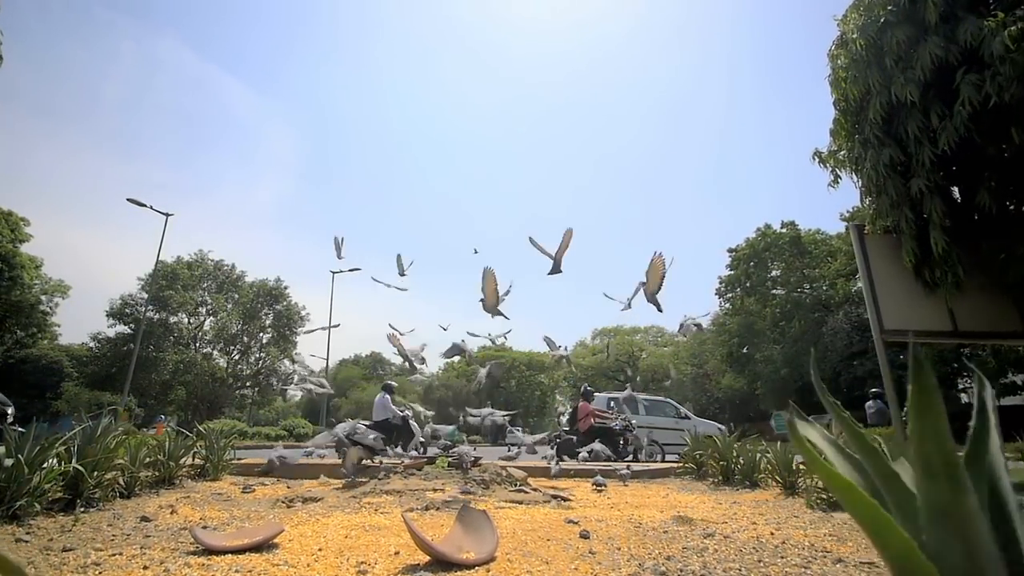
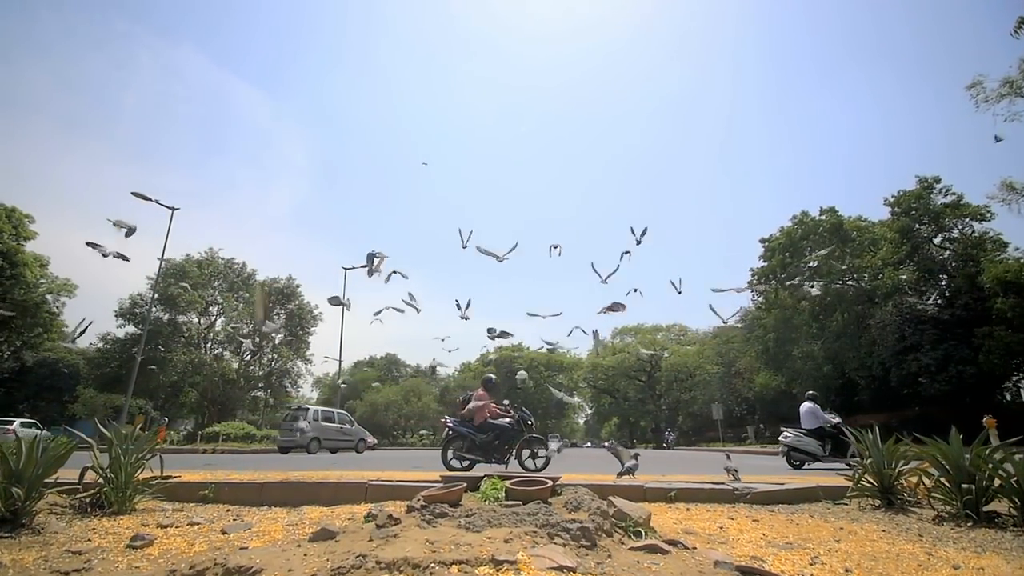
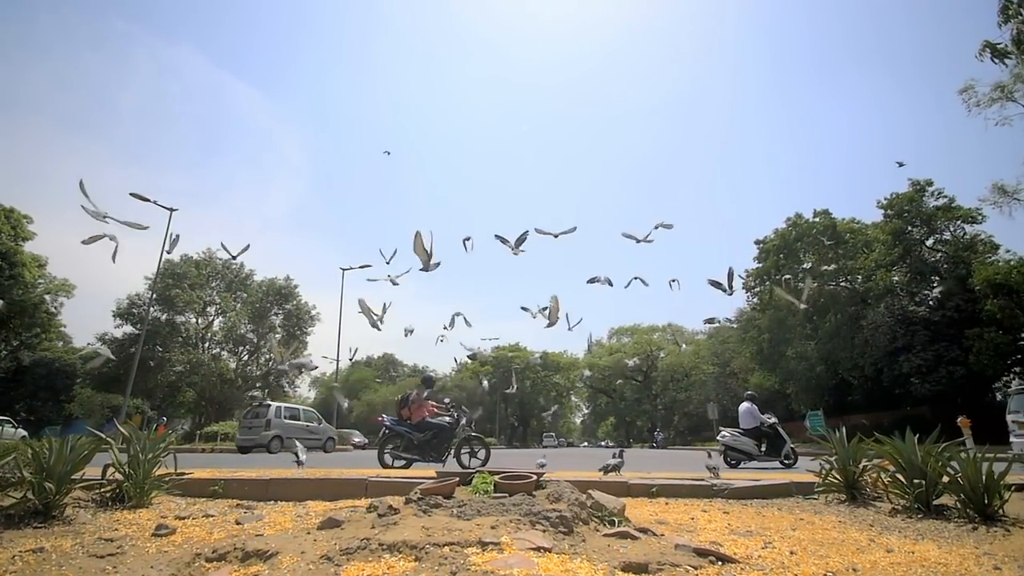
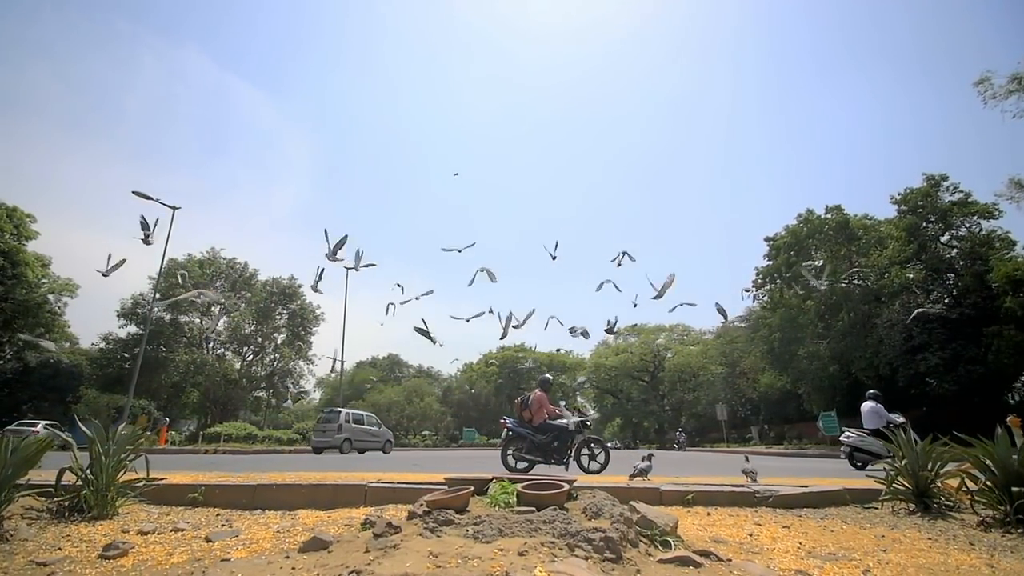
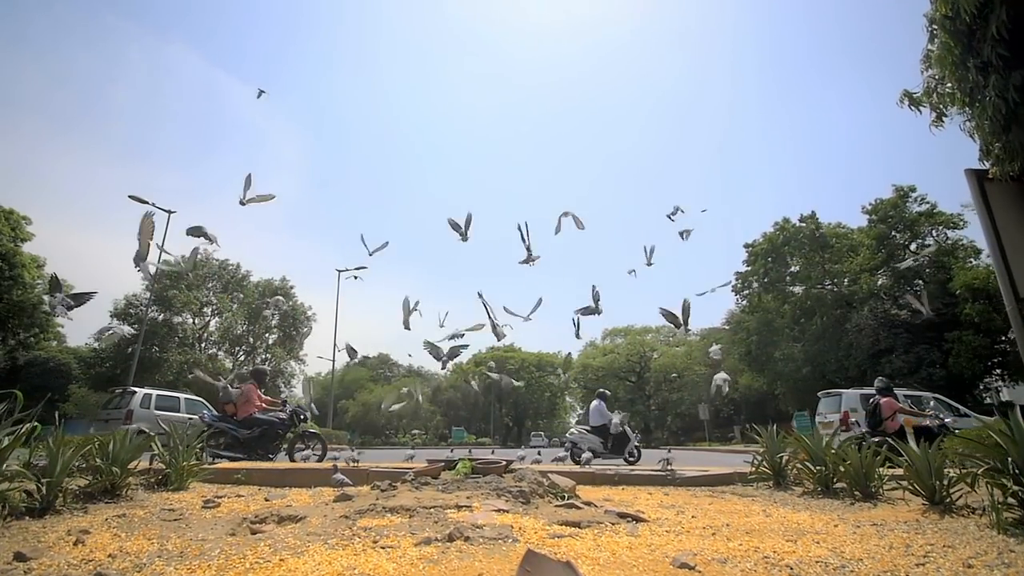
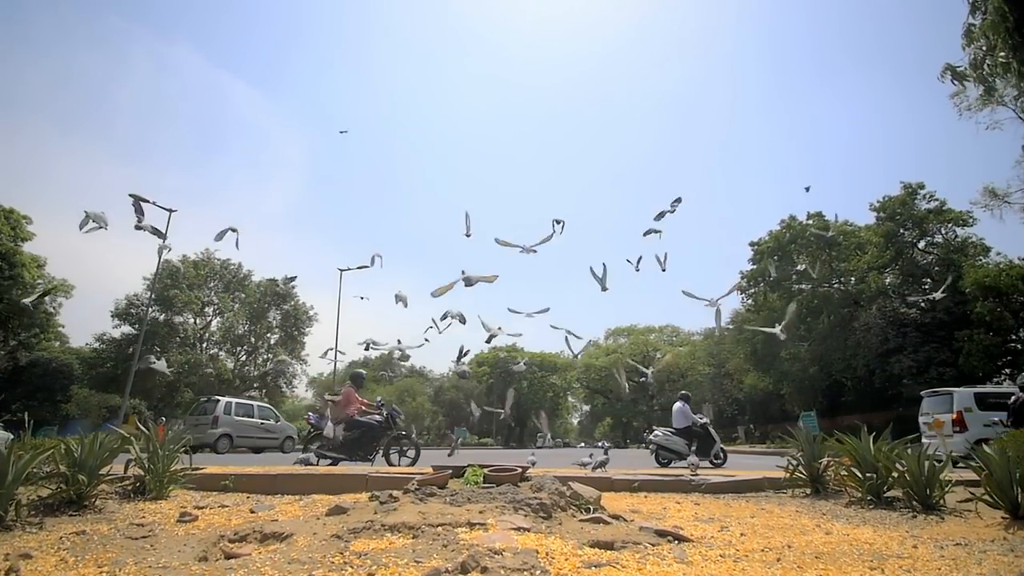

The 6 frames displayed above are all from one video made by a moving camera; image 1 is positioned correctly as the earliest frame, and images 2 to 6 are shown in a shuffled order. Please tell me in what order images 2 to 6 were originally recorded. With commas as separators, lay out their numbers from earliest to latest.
5, 6, 3, 2, 4
